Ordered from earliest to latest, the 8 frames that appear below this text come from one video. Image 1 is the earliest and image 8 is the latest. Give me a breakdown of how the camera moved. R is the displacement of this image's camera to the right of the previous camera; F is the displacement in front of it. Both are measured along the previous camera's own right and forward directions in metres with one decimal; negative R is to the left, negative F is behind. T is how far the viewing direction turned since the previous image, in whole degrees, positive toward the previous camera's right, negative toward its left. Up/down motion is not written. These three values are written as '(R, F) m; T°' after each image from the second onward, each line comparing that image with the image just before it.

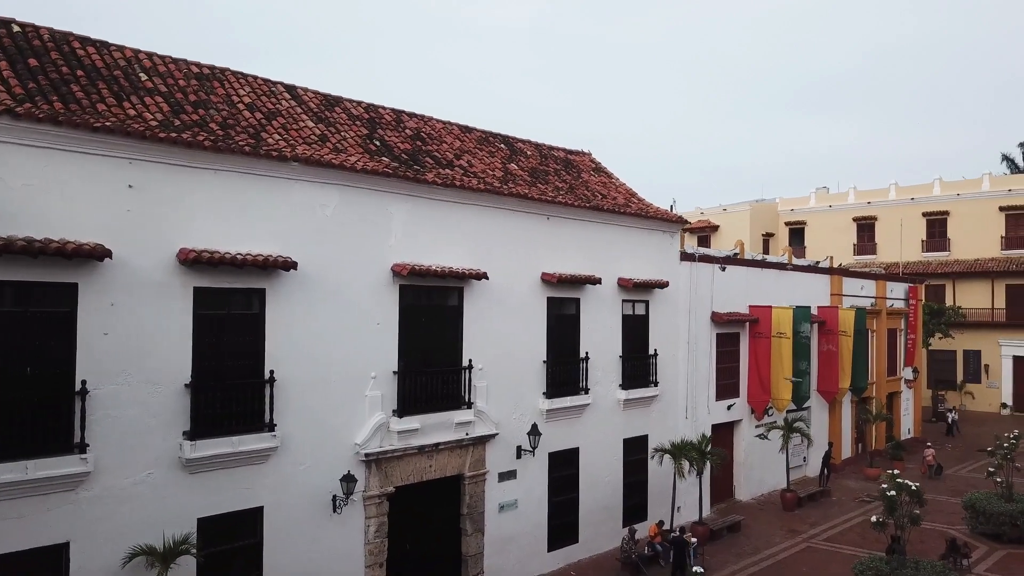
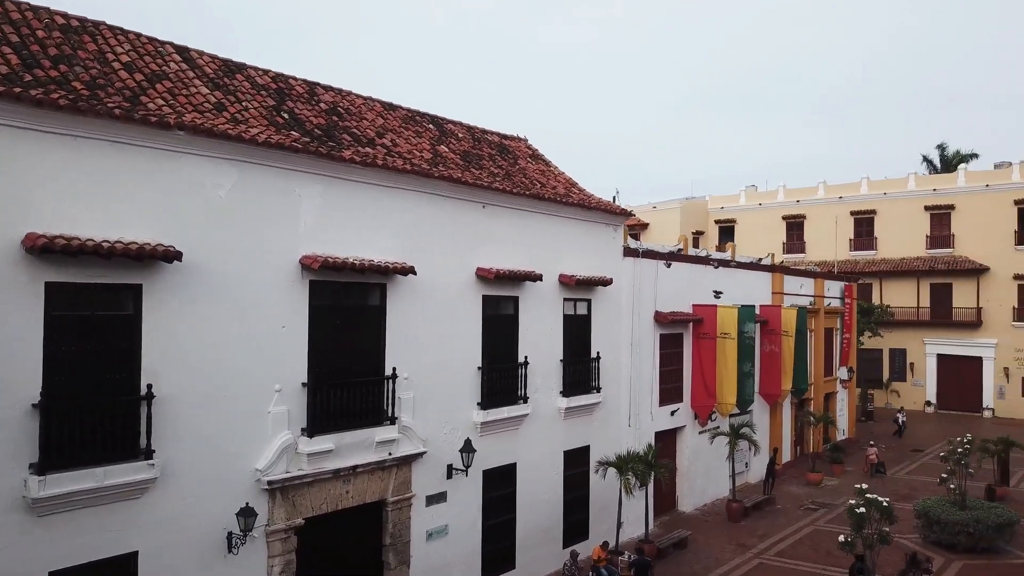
(-0.1, +1.6) m; +5°
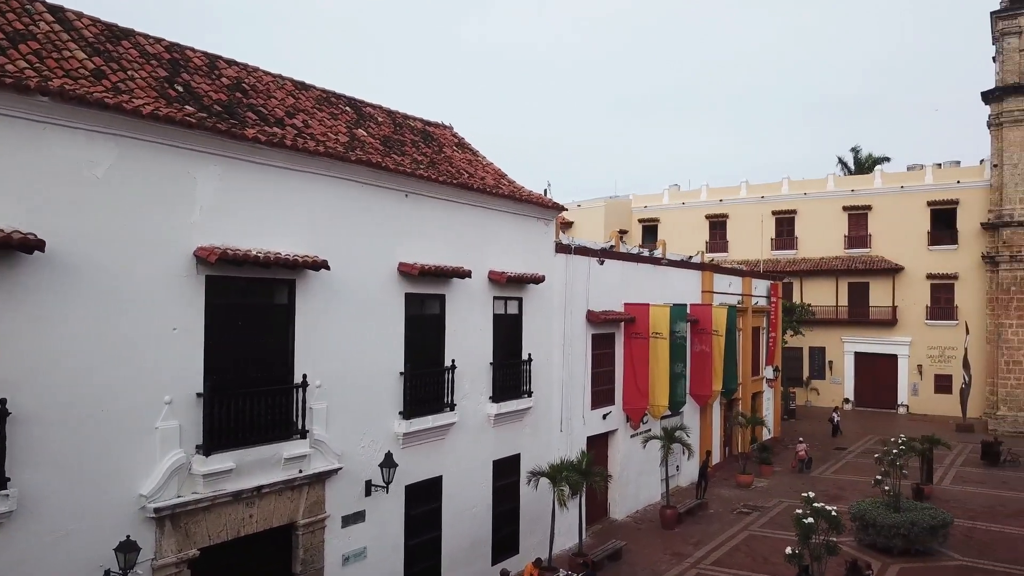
(-0.1, +1.0) m; +6°
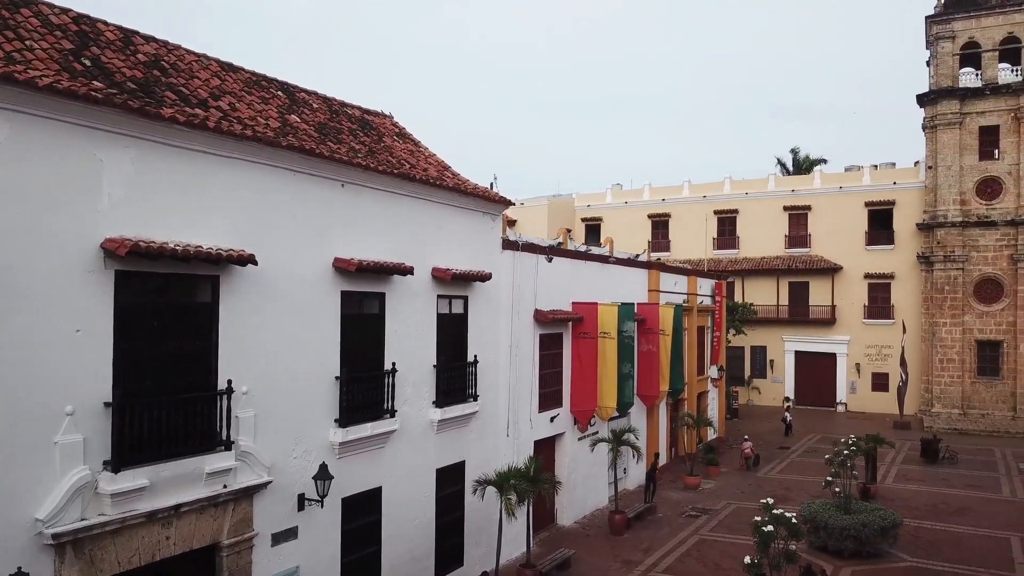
(-0.1, +0.7) m; +4°
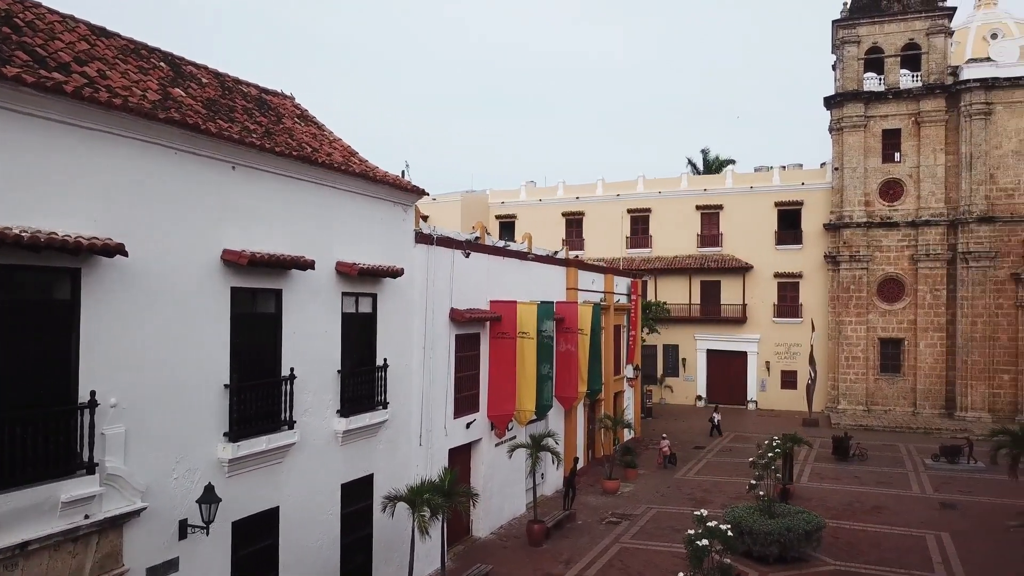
(0.0, +1.0) m; +6°
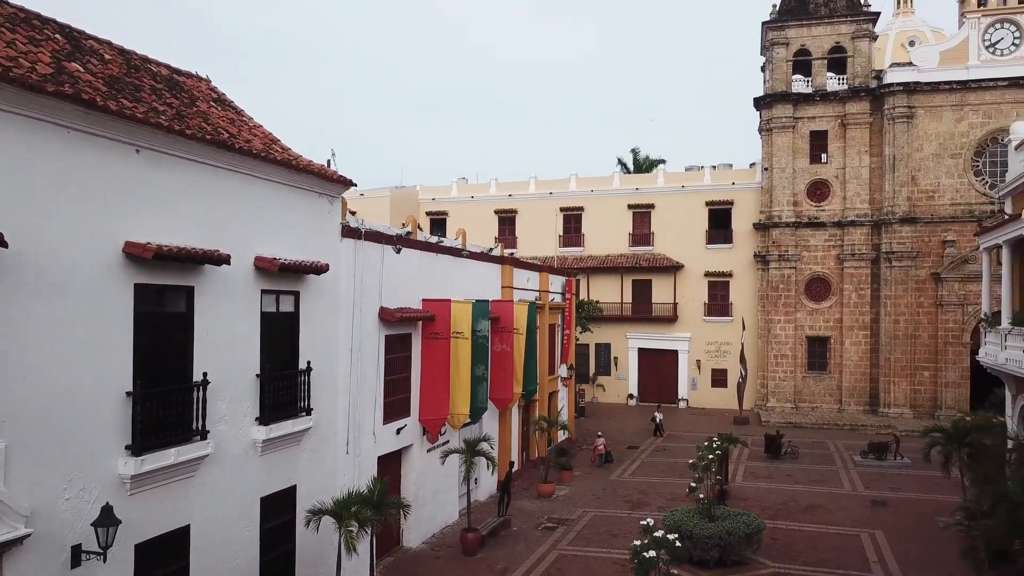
(-0.1, +0.6) m; +5°
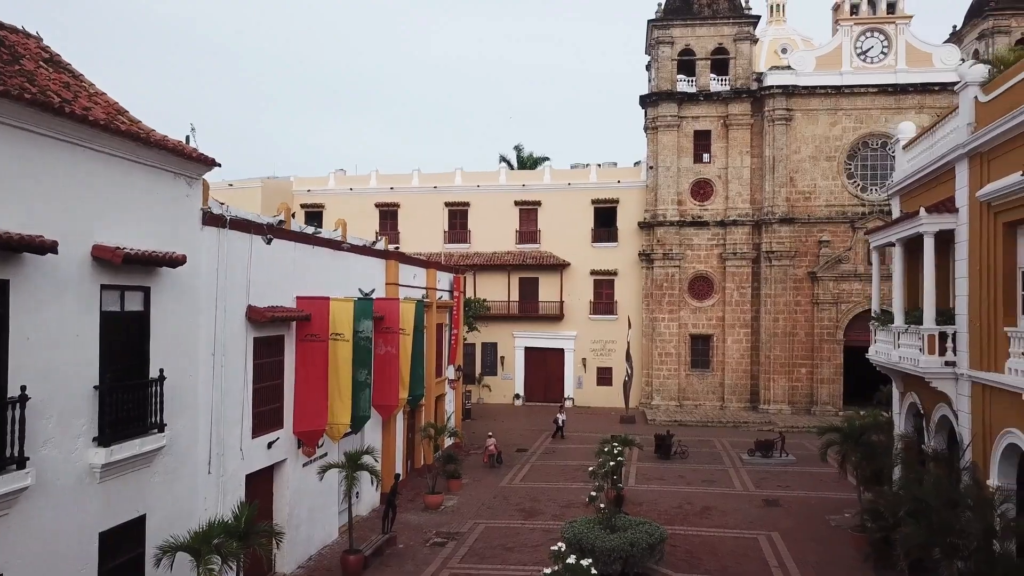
(-0.1, +1.2) m; +9°
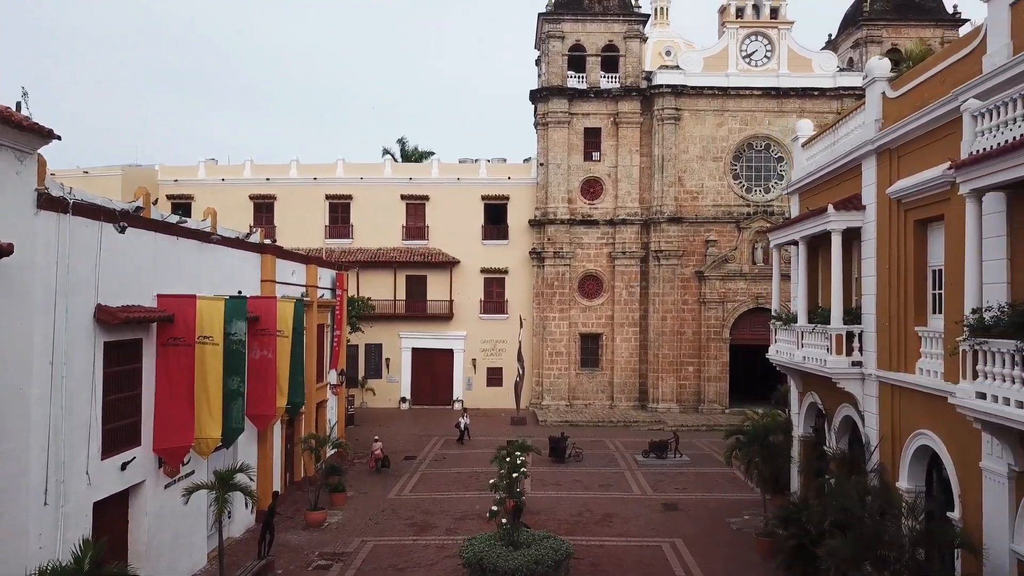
(-0.2, +1.1) m; +8°
